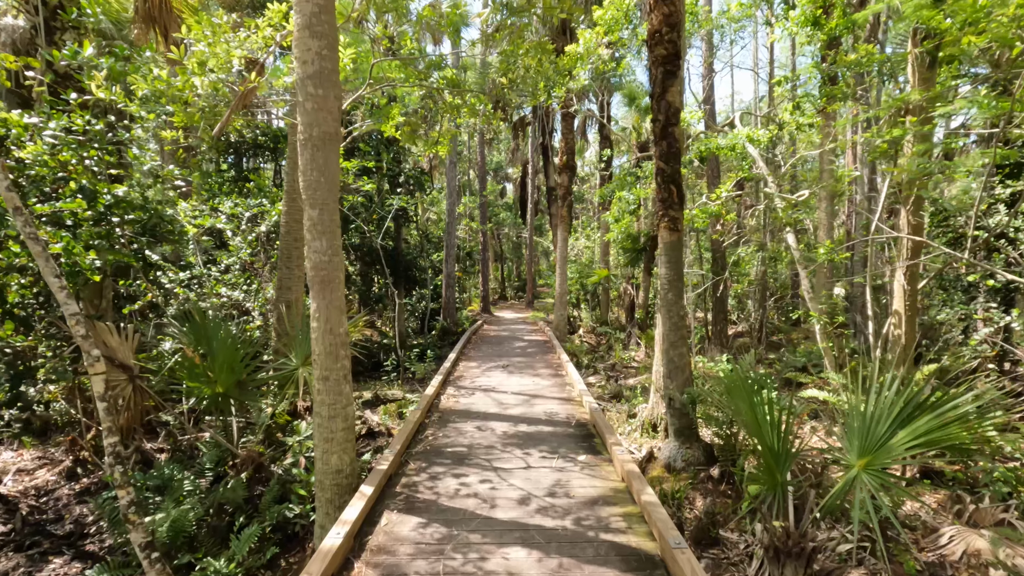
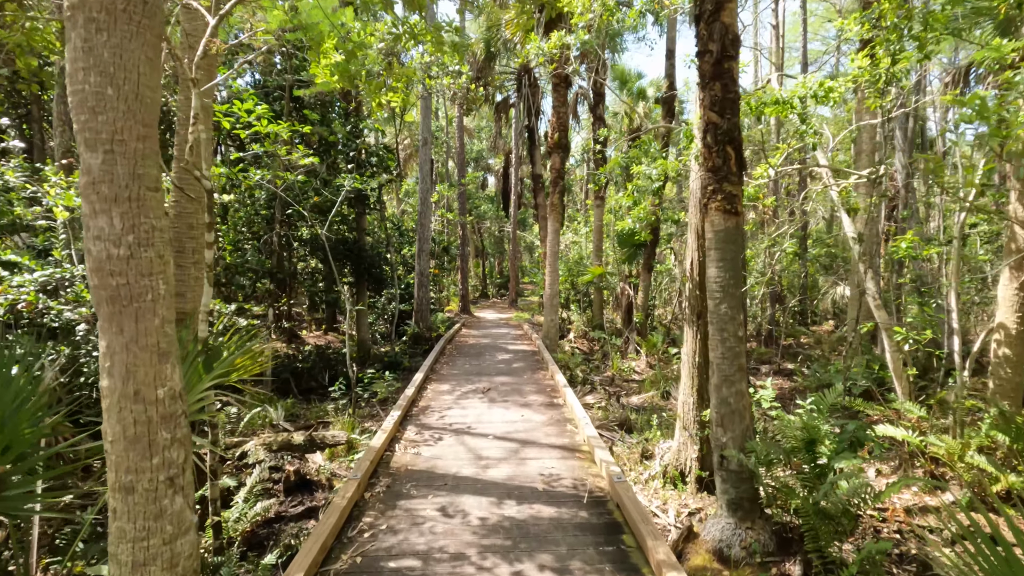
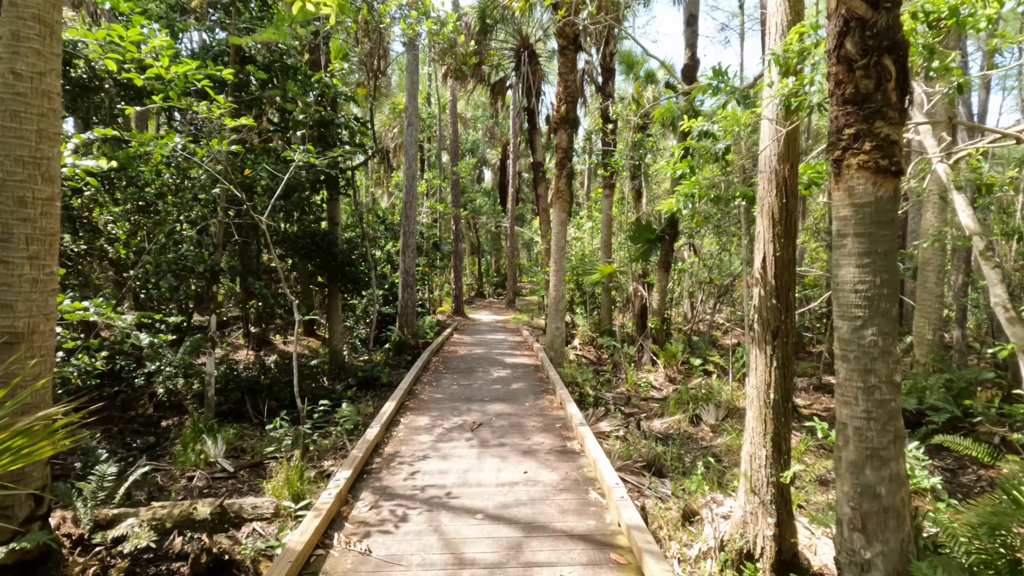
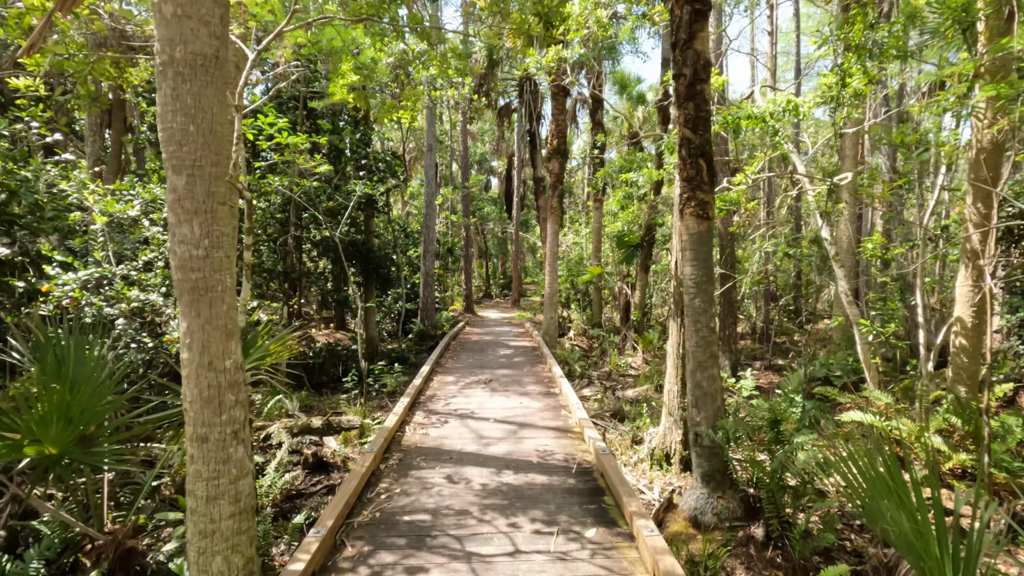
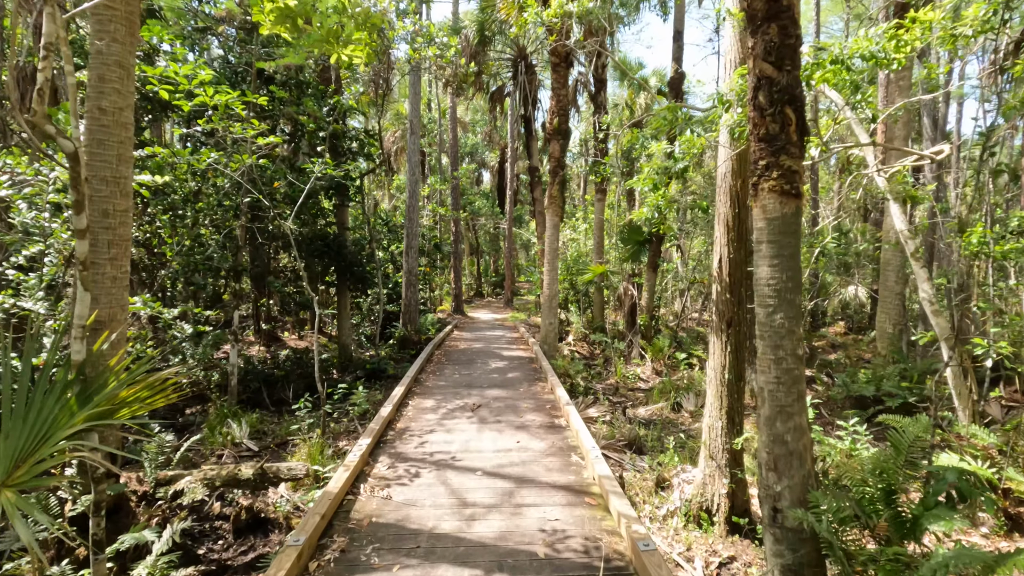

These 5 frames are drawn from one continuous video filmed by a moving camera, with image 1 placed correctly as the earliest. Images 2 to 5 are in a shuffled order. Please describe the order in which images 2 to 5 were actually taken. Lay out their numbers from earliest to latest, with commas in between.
4, 2, 5, 3
